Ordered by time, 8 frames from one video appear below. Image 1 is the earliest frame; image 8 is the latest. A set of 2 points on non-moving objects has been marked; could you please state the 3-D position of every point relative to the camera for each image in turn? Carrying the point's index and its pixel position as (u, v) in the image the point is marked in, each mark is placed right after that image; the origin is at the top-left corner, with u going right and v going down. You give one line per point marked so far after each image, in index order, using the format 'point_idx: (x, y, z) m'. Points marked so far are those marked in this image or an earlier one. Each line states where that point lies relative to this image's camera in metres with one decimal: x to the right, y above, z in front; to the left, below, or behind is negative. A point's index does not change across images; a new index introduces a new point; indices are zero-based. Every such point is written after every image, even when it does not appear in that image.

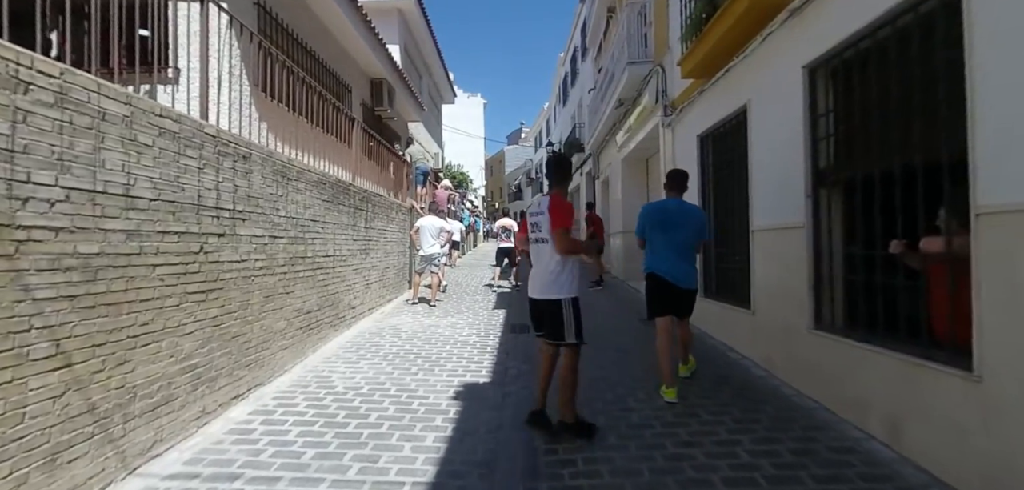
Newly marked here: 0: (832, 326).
0: (+2.5, -0.6, +3.6) m
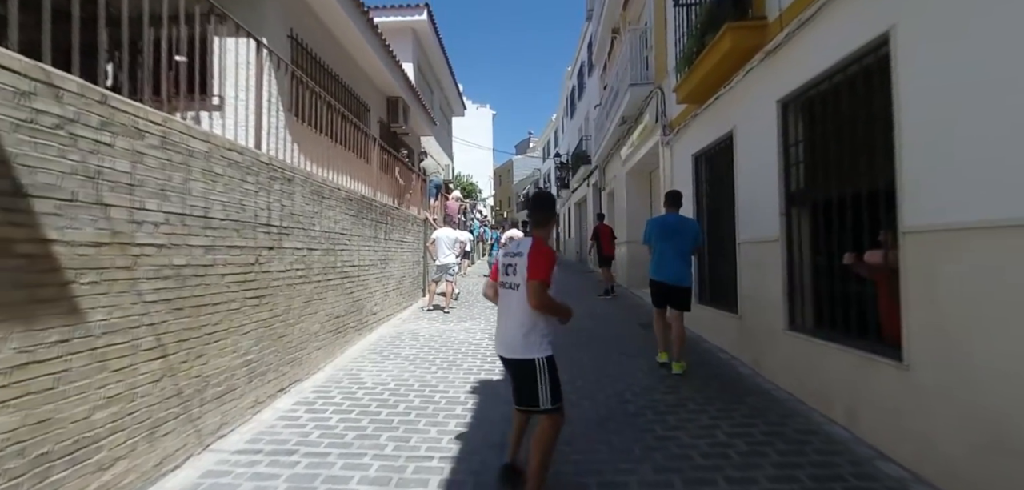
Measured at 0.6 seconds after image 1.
0: (+2.6, -0.7, +4.0) m
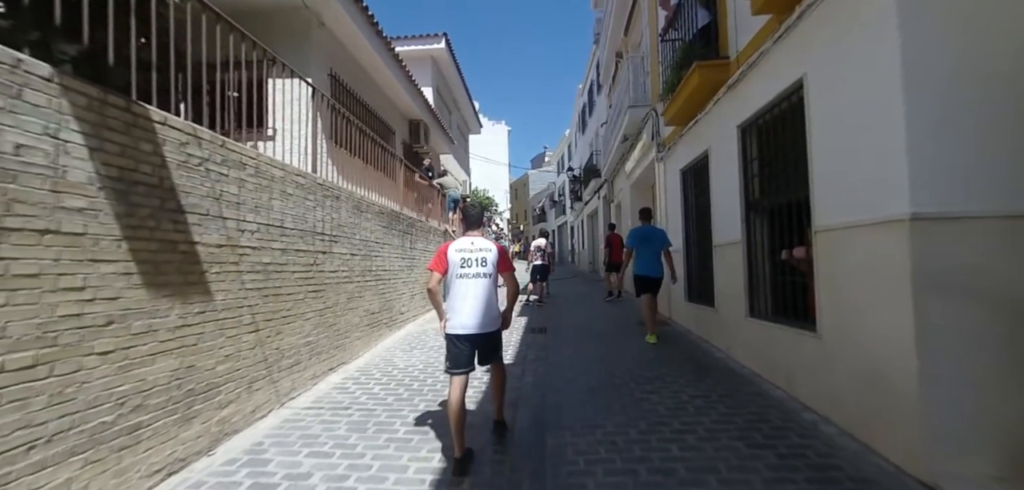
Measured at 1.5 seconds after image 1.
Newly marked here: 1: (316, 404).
0: (+2.6, -0.7, +4.9) m
1: (-1.9, -1.6, +4.4) m
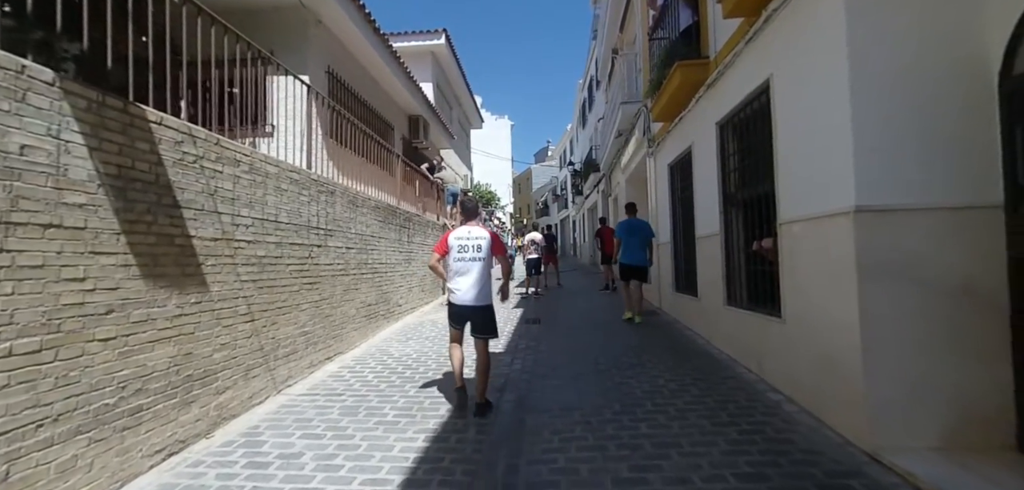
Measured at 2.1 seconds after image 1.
0: (+2.5, -0.6, +5.0) m
1: (-2.0, -1.5, +4.6) m
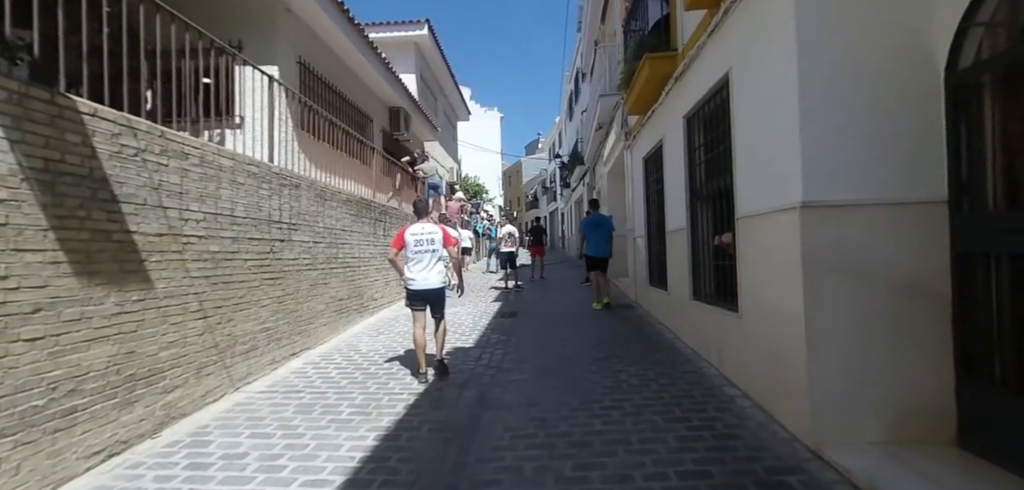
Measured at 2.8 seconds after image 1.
0: (+2.1, -0.6, +5.0) m
1: (-2.4, -1.4, +4.5) m
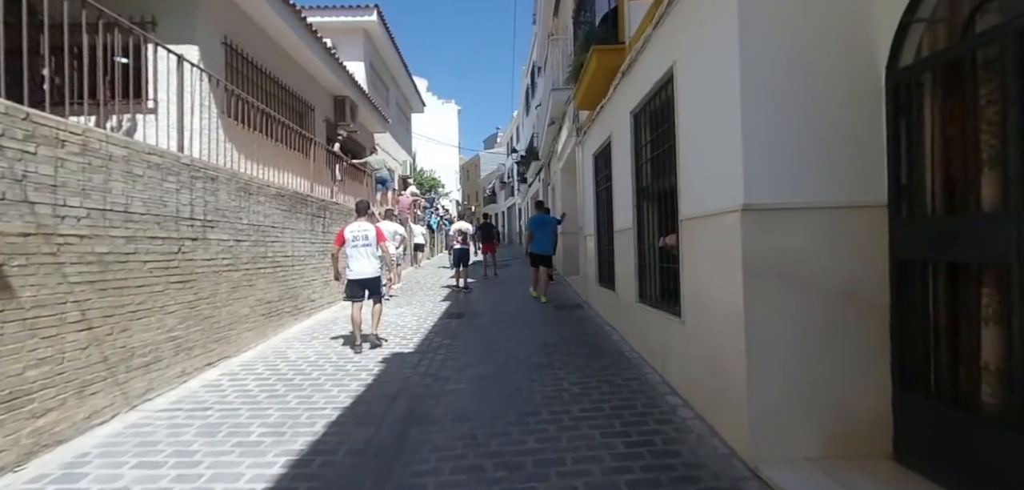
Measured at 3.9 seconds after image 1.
0: (+1.5, -0.6, +4.9) m
1: (-3.0, -1.4, +4.0) m
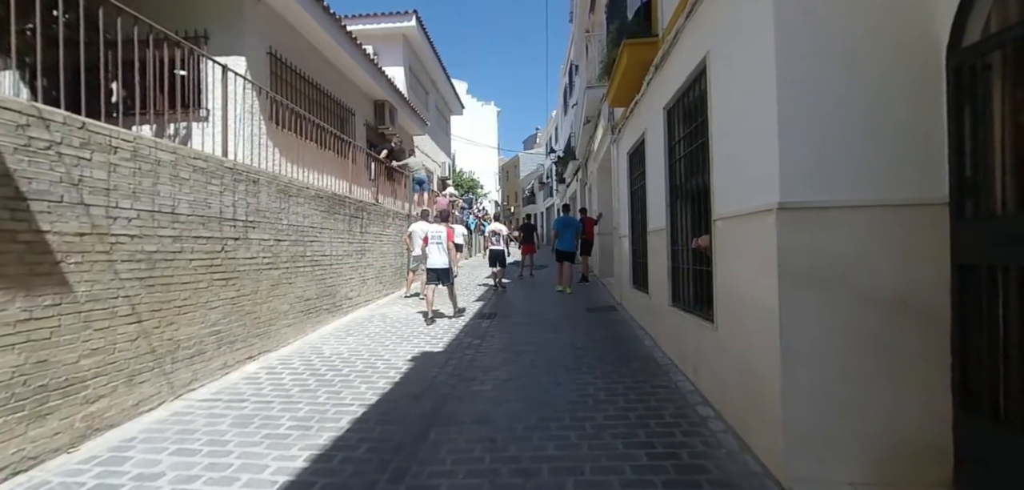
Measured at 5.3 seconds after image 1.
0: (+1.8, -0.6, +4.7) m
1: (-2.8, -1.4, +4.3) m
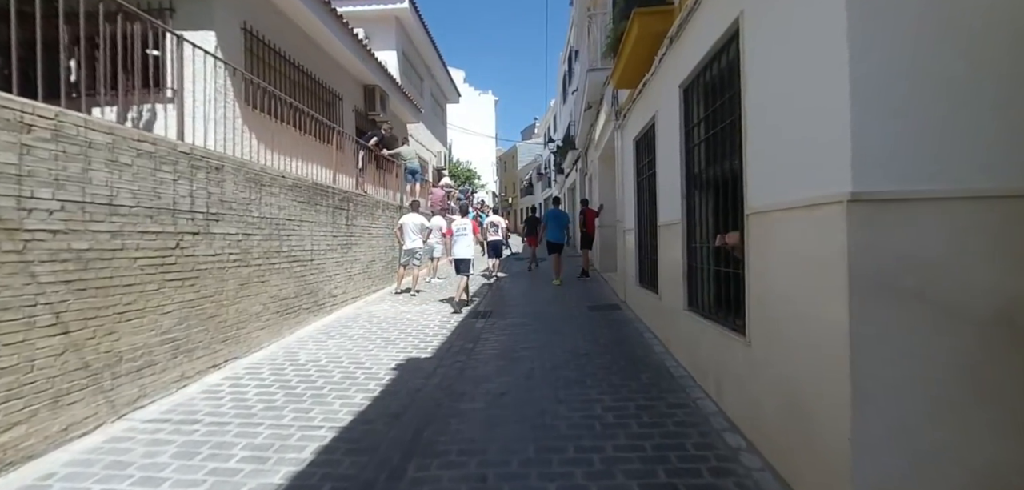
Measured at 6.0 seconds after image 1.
0: (+1.7, -0.6, +4.2) m
1: (-2.9, -1.4, +3.7) m
